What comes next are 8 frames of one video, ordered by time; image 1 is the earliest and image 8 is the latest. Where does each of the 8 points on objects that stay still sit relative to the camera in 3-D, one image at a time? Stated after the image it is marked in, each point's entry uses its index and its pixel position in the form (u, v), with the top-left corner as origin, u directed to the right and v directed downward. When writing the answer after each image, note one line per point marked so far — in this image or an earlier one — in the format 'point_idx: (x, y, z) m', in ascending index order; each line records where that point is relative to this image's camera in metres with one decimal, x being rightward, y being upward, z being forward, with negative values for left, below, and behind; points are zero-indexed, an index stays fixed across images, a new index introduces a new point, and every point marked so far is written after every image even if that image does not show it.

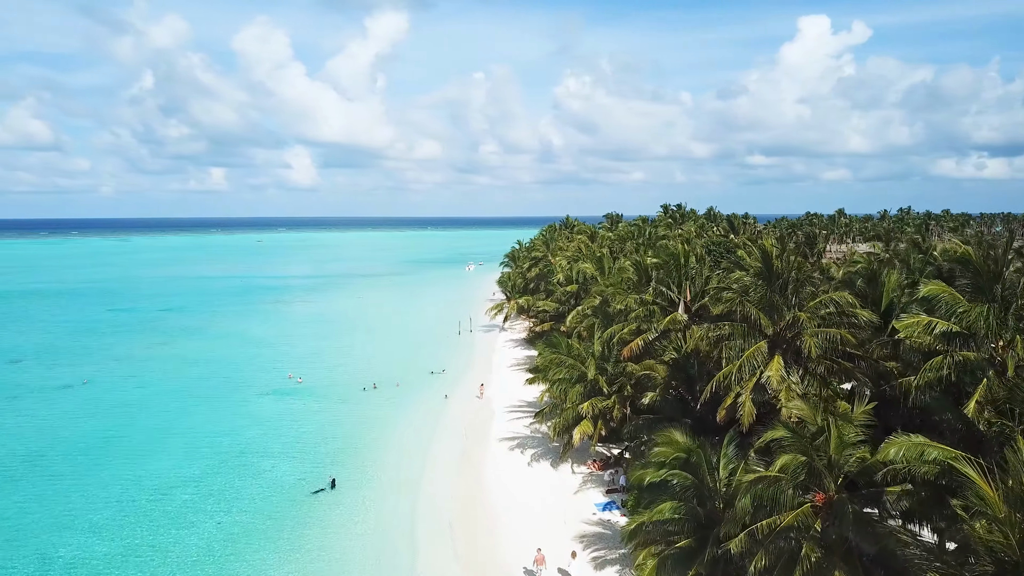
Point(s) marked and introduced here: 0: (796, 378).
0: (+5.4, -1.7, +14.7) m
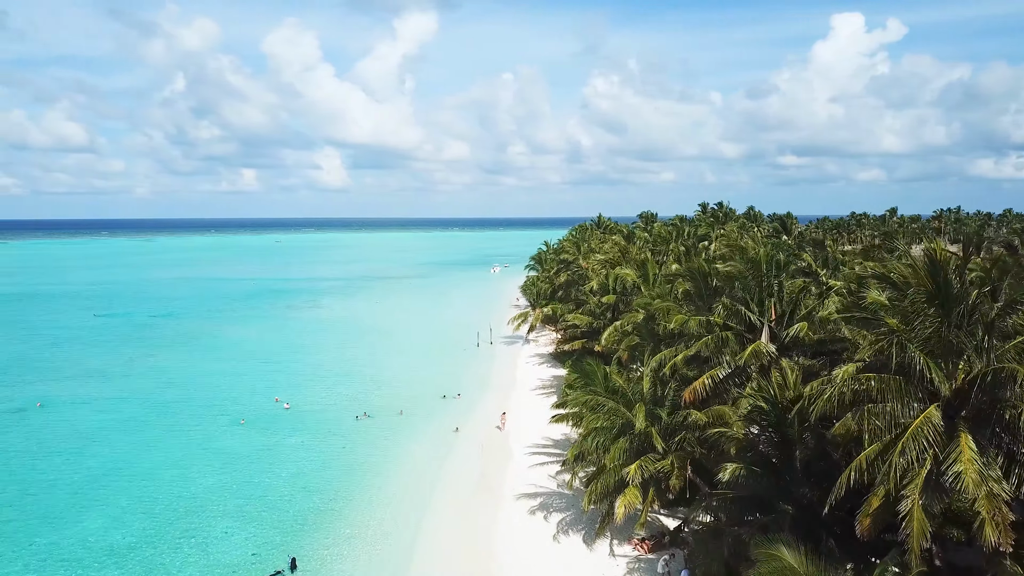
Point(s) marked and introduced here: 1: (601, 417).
0: (+5.6, -2.1, +8.8) m
1: (+2.0, -2.9, +17.2) m
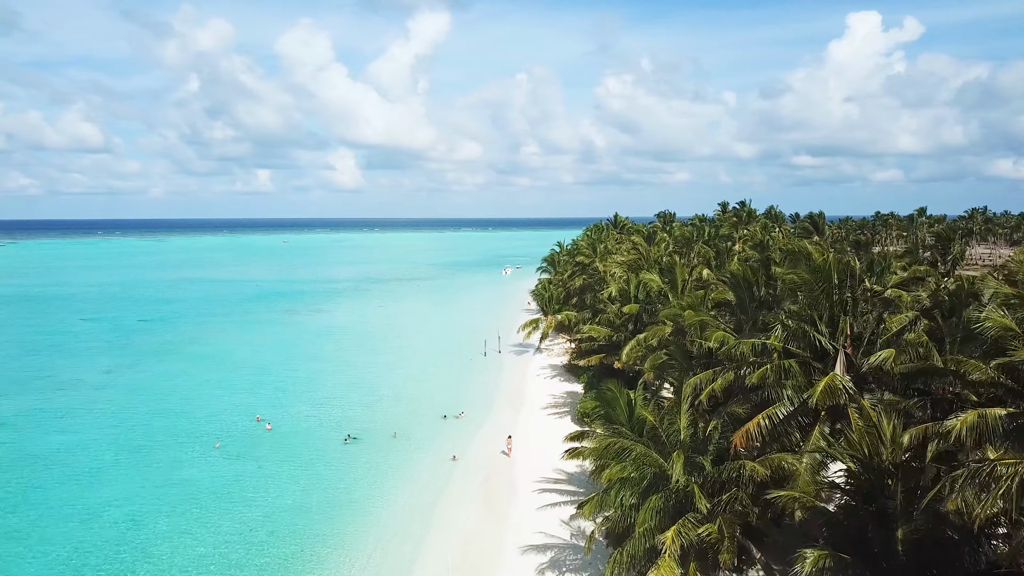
0: (+5.5, -2.4, +5.2) m
1: (+2.0, -3.2, +13.7) m
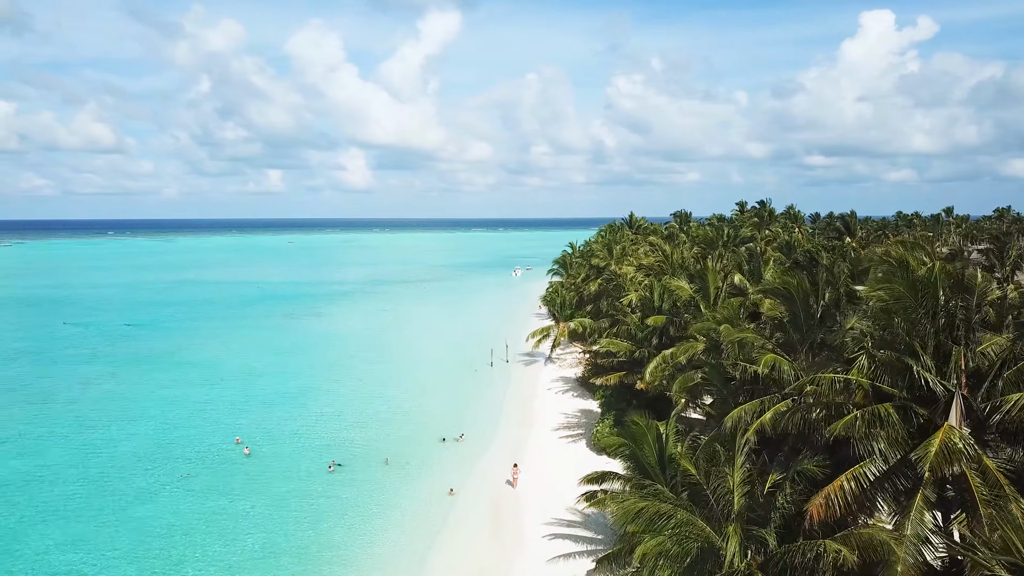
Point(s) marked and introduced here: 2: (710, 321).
0: (+5.5, -2.6, +2.0) m
1: (+2.1, -3.4, +10.5) m
2: (+5.0, -0.9, +19.4) m
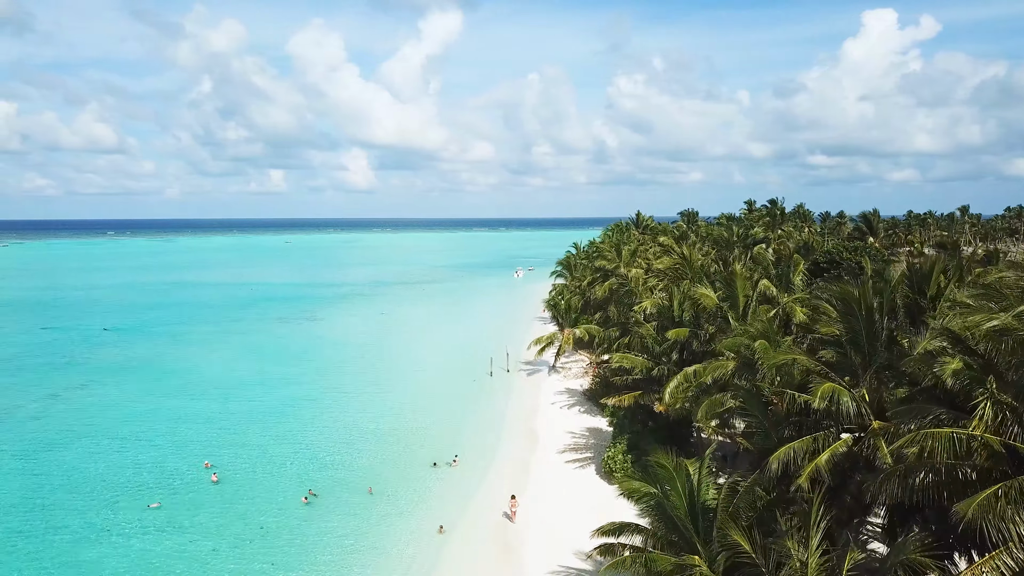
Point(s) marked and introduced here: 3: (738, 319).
0: (+5.4, -2.8, -0.7) m
1: (+2.0, -3.6, +7.9) m
2: (+5.0, -1.1, +16.7) m
3: (+5.3, -0.7, +18.2) m
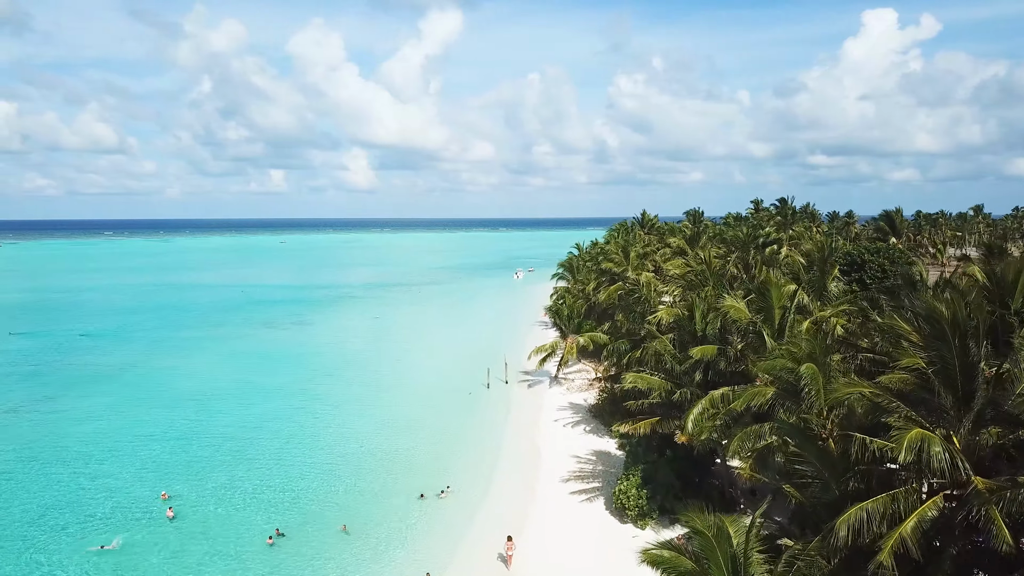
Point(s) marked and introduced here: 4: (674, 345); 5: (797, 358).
0: (+5.3, -3.1, -3.4) m
1: (+2.0, -3.8, +5.2) m
2: (+4.9, -1.3, +14.0) m
3: (+5.3, -0.9, +15.5) m
4: (+3.8, -1.3, +18.1) m
5: (+5.1, -1.2, +13.7) m
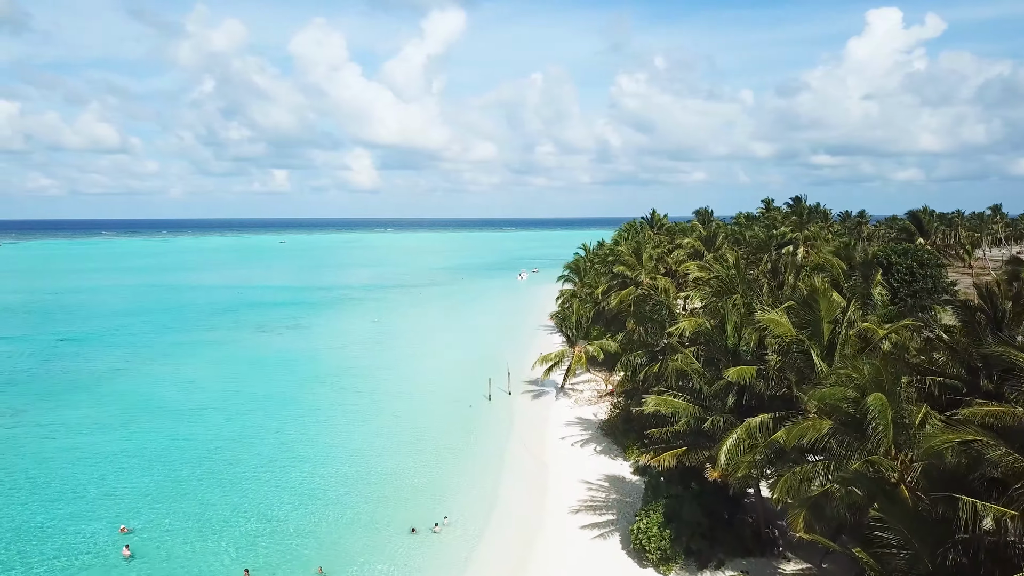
0: (+5.4, -3.3, -5.7) m
1: (+2.0, -4.0, +2.8) m
2: (+5.0, -1.5, +11.6) m
3: (+5.4, -1.1, +13.2) m
4: (+3.9, -1.5, +15.8) m
5: (+5.1, -1.4, +11.3) m
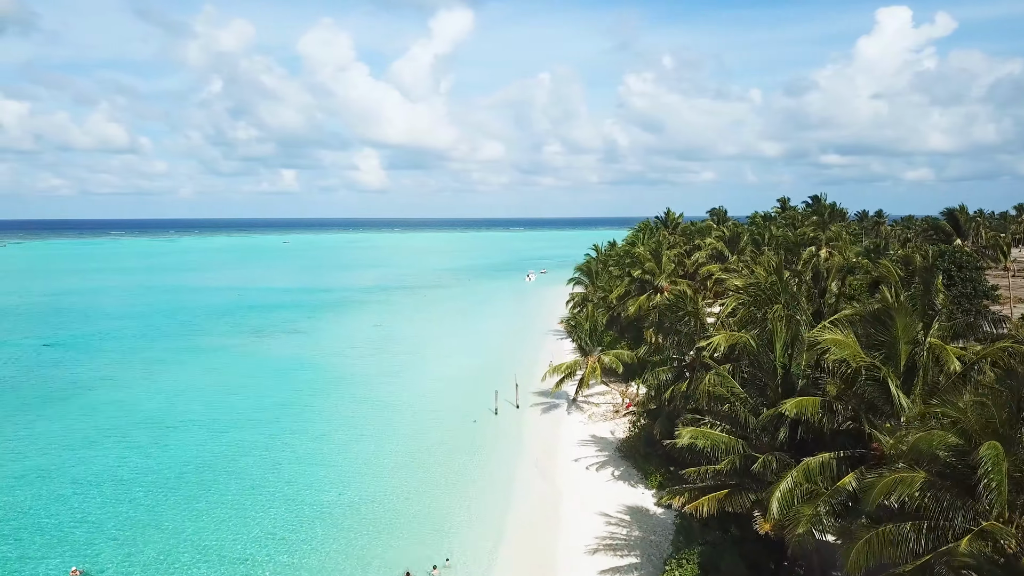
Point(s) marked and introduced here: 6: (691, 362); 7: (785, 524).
0: (+5.3, -3.5, -8.1) m
1: (+2.0, -4.2, +0.4) m
2: (+5.1, -1.7, +9.2) m
3: (+5.5, -1.3, +10.8) m
4: (+4.0, -1.7, +13.4) m
5: (+5.3, -1.6, +8.9) m
6: (+4.1, -1.7, +17.9) m
7: (+3.9, -3.4, +10.9) m
